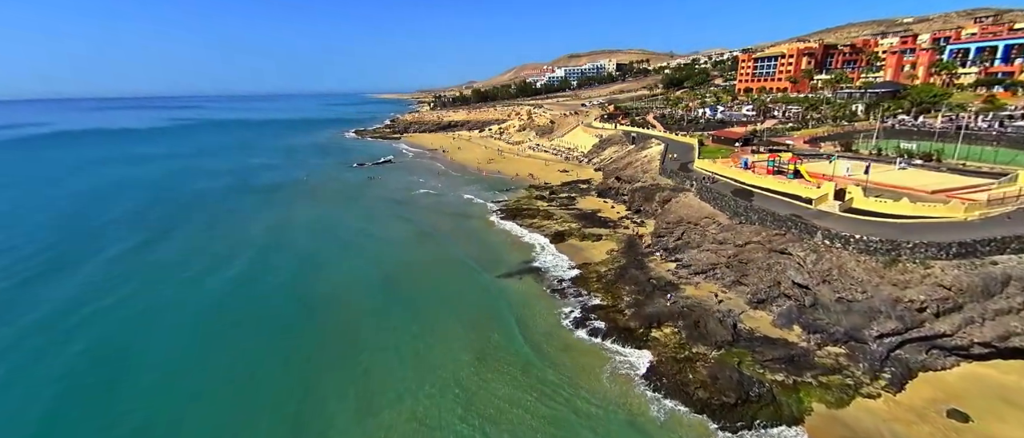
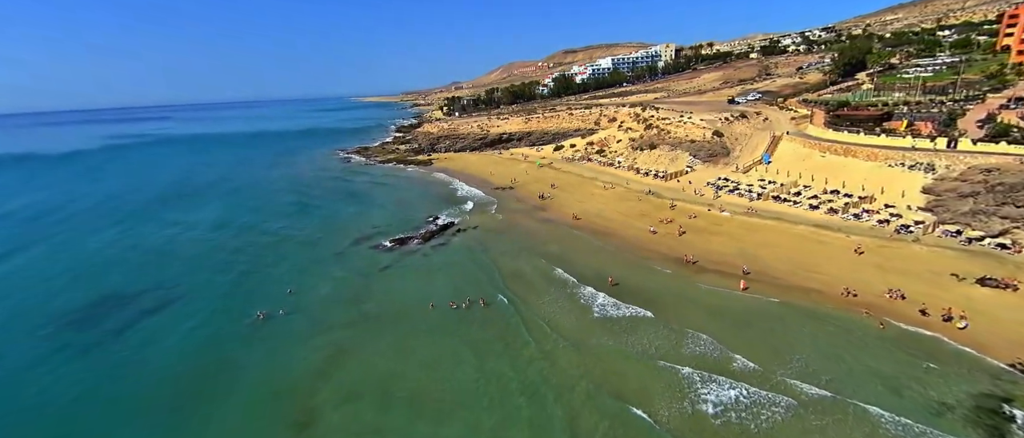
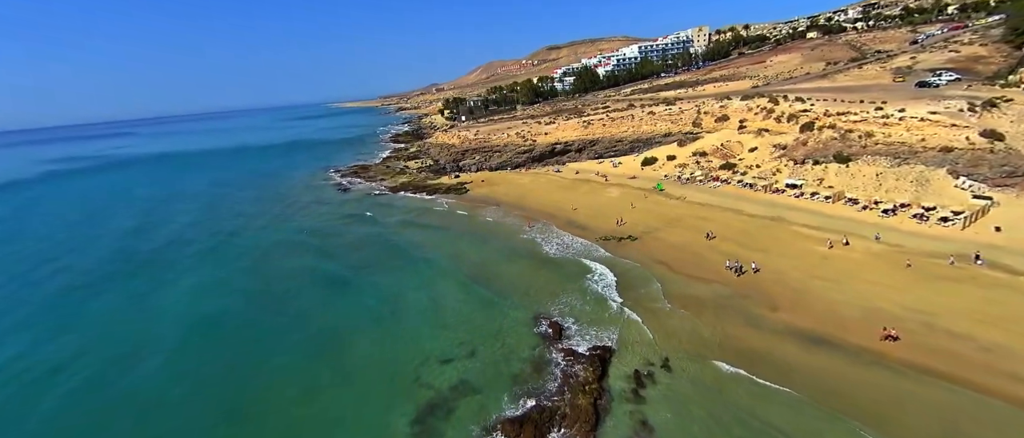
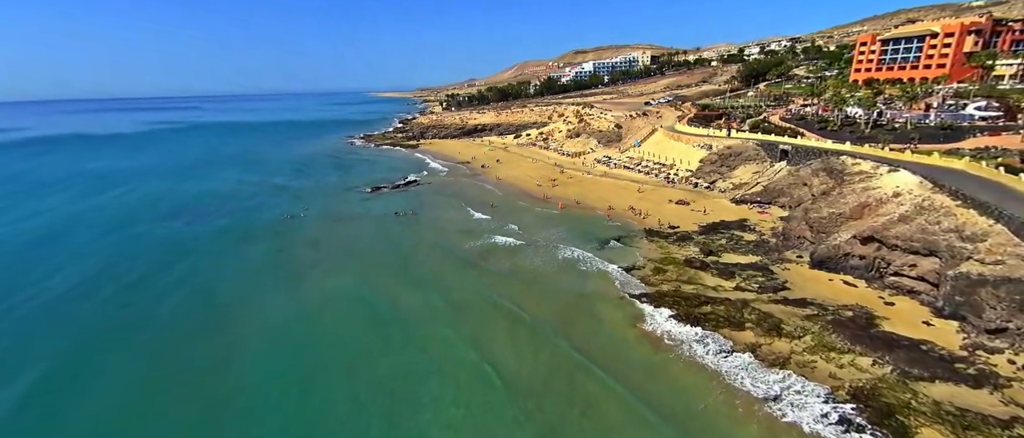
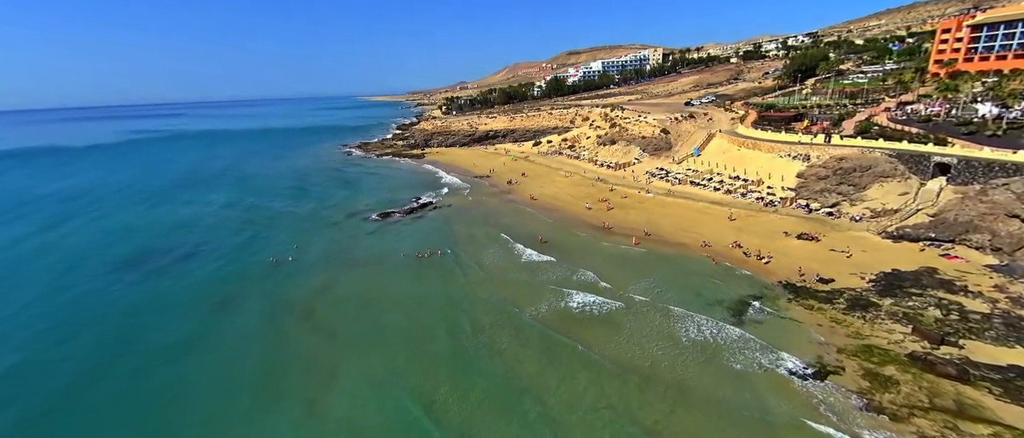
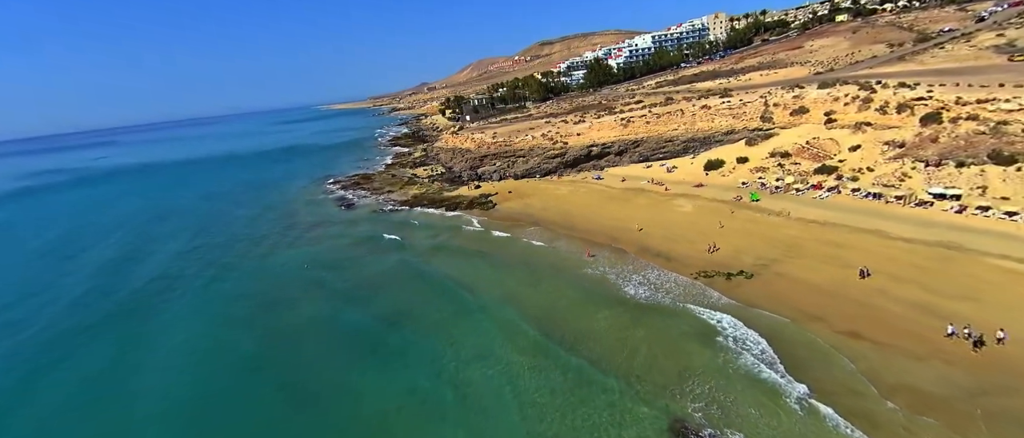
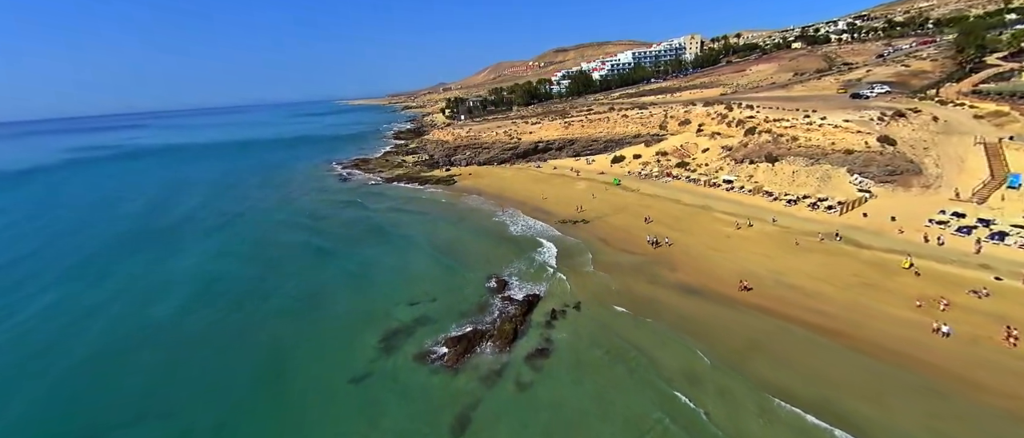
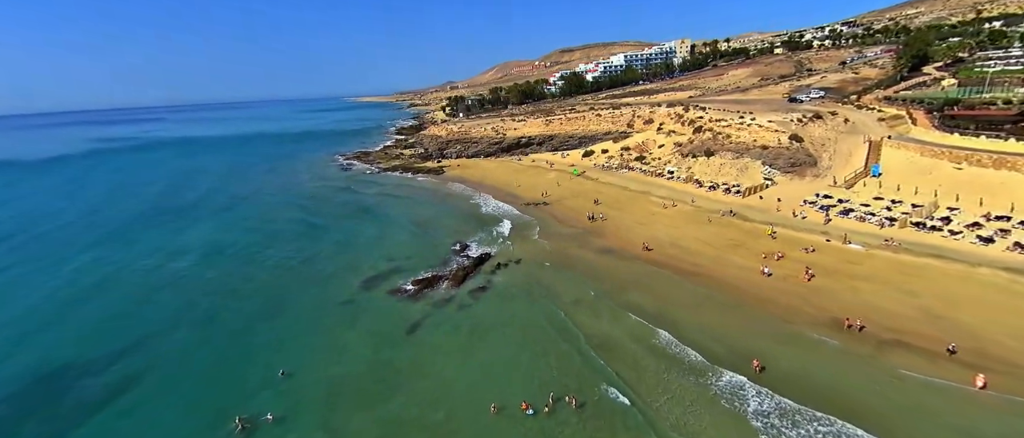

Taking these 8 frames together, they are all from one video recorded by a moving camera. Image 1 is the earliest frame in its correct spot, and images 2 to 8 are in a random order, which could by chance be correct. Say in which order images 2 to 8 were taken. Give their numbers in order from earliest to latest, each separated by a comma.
4, 5, 2, 8, 7, 3, 6
